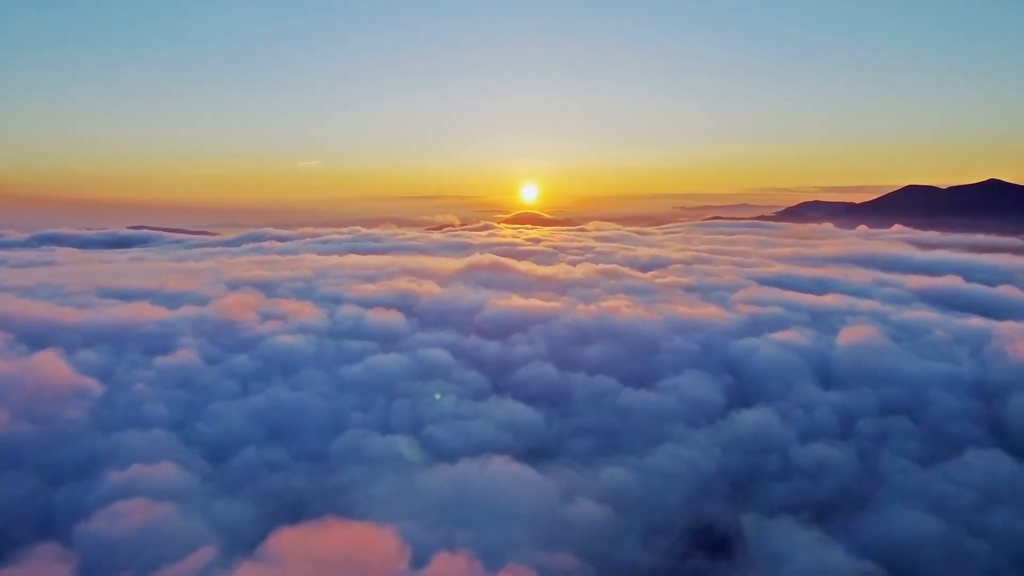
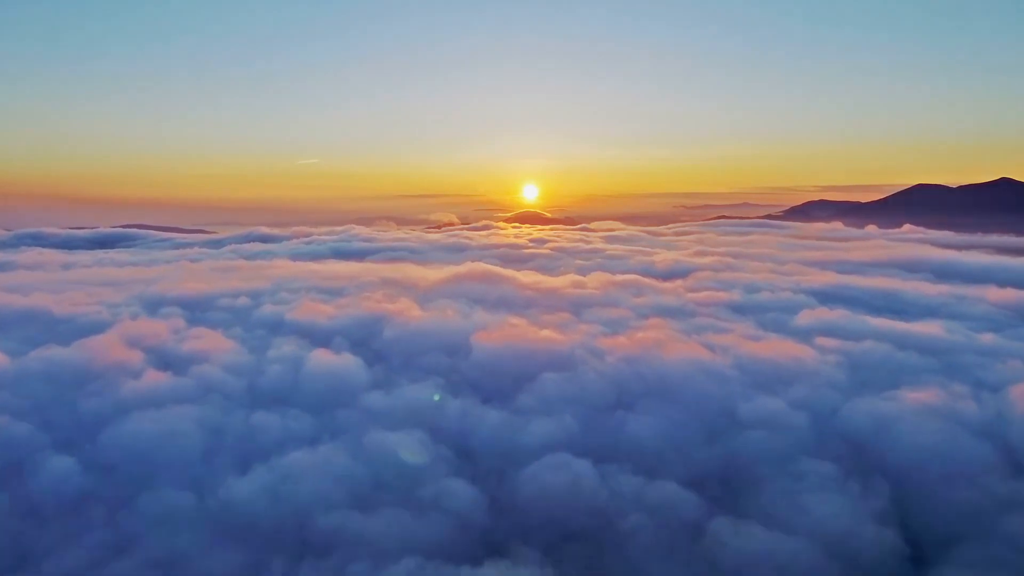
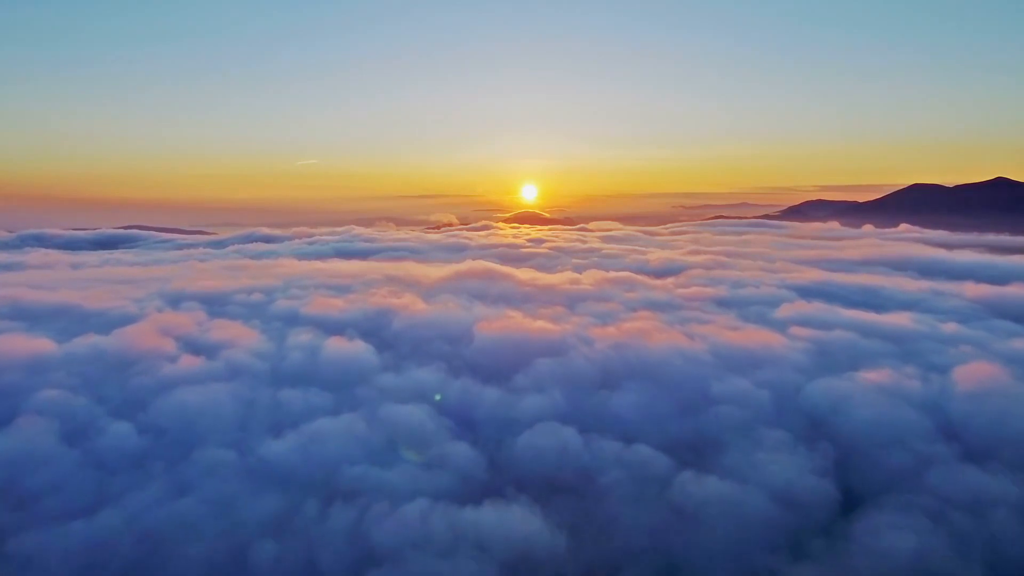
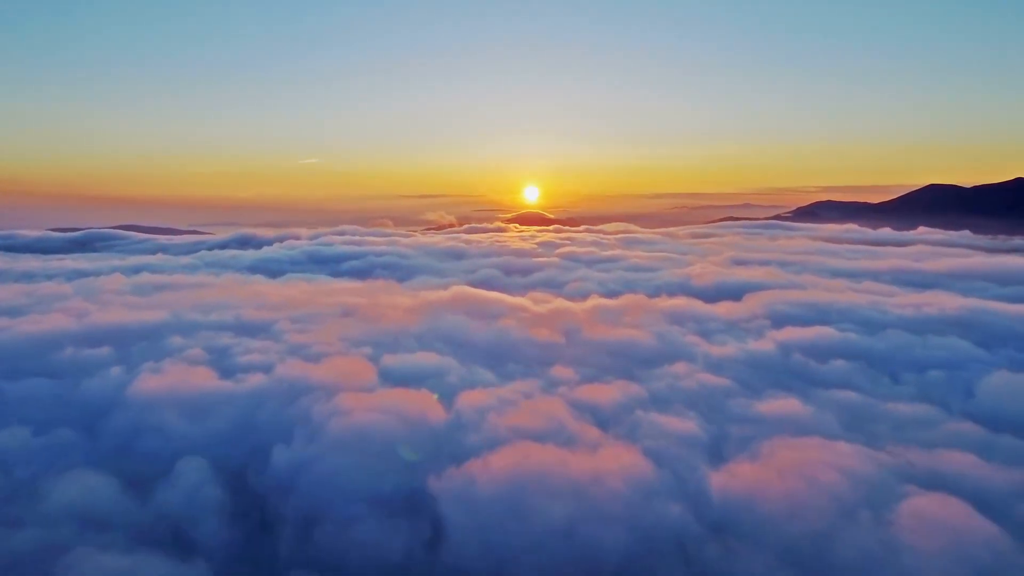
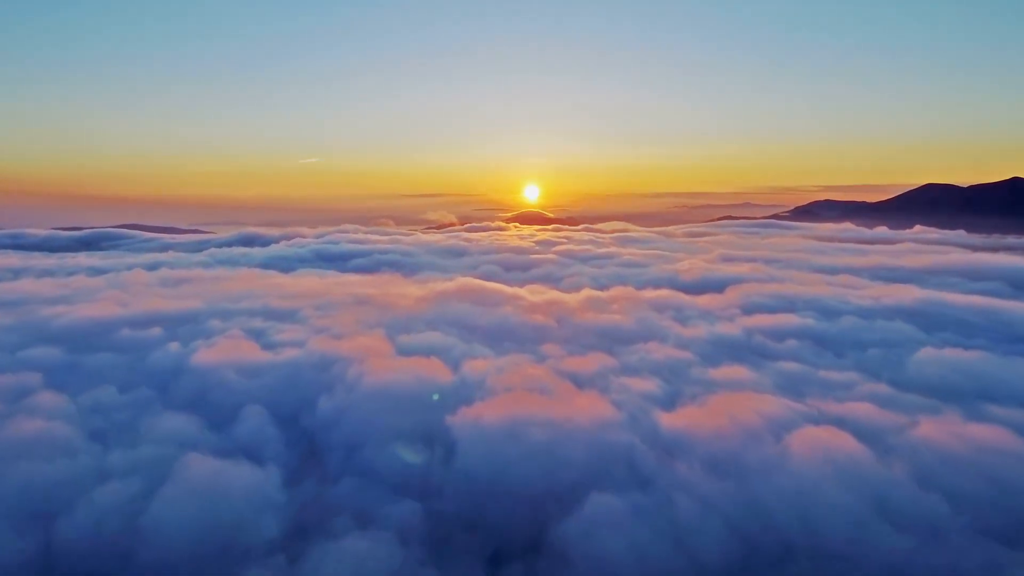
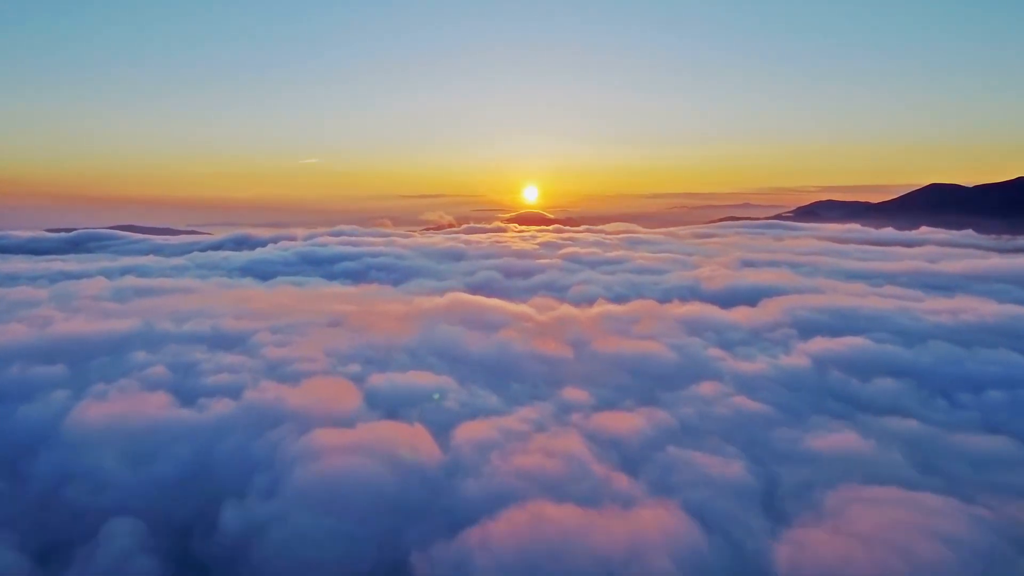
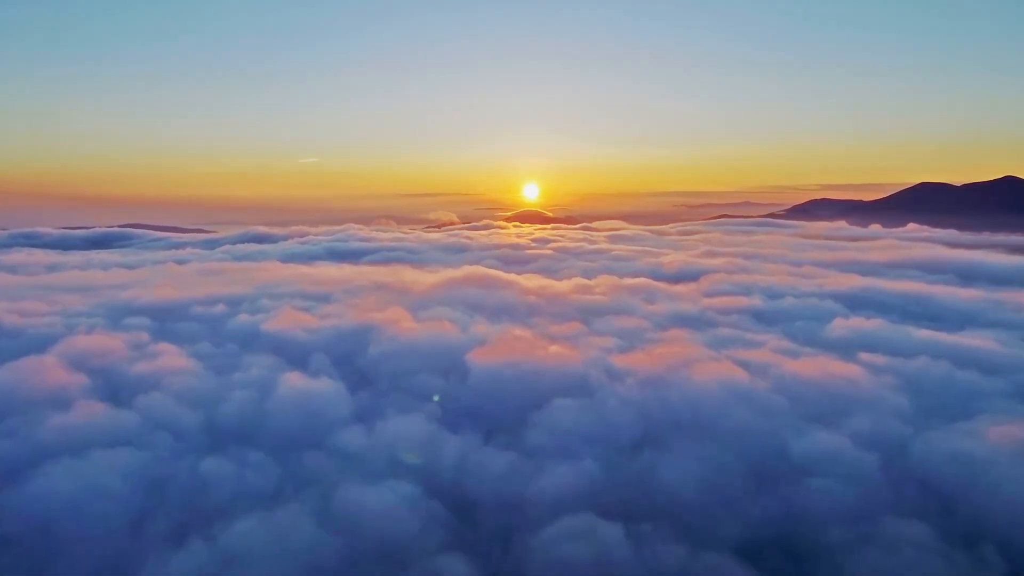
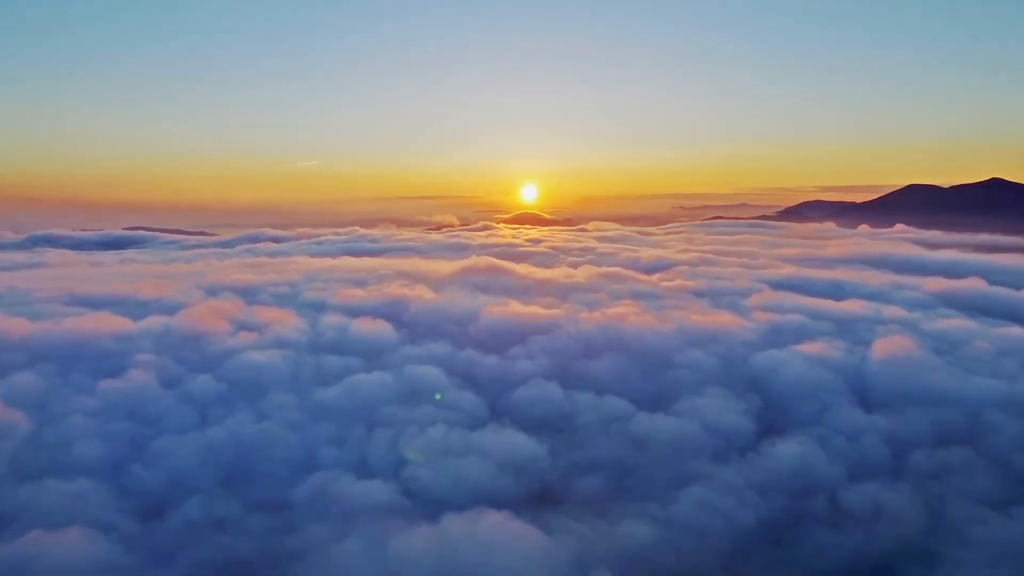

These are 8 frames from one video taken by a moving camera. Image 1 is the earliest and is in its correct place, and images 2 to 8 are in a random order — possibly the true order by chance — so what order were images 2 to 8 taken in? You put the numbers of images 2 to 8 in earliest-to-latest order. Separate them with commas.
8, 3, 2, 7, 5, 4, 6
